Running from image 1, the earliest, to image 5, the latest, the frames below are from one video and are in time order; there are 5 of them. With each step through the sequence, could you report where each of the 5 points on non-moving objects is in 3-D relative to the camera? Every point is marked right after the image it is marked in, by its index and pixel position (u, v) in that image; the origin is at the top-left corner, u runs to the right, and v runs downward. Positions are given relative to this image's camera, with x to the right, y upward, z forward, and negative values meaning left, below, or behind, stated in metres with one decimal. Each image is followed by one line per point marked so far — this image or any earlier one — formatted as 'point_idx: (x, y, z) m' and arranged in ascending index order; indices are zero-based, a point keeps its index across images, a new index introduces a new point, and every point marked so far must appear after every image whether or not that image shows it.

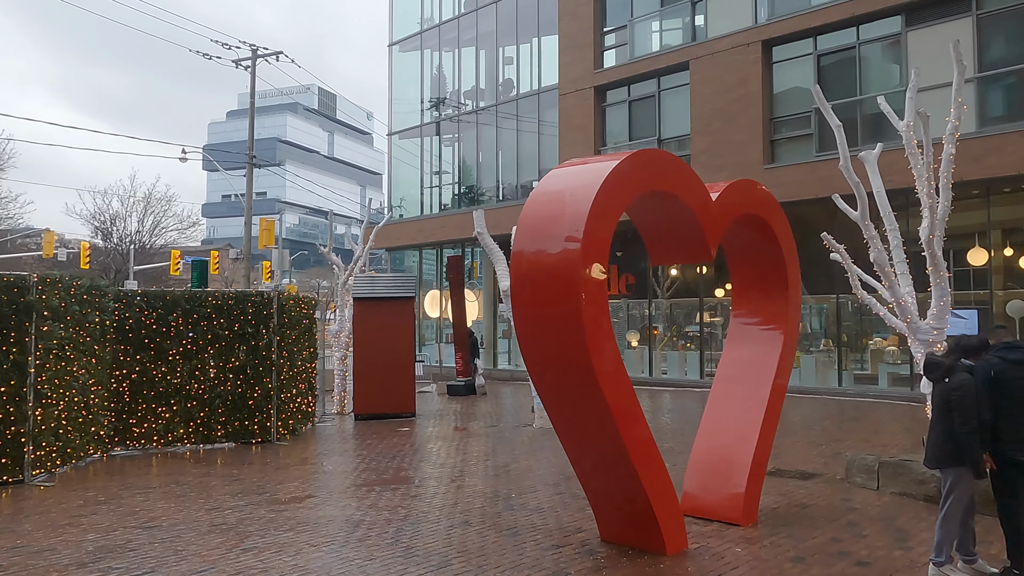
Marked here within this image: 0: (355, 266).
0: (-3.4, +0.5, +16.2) m
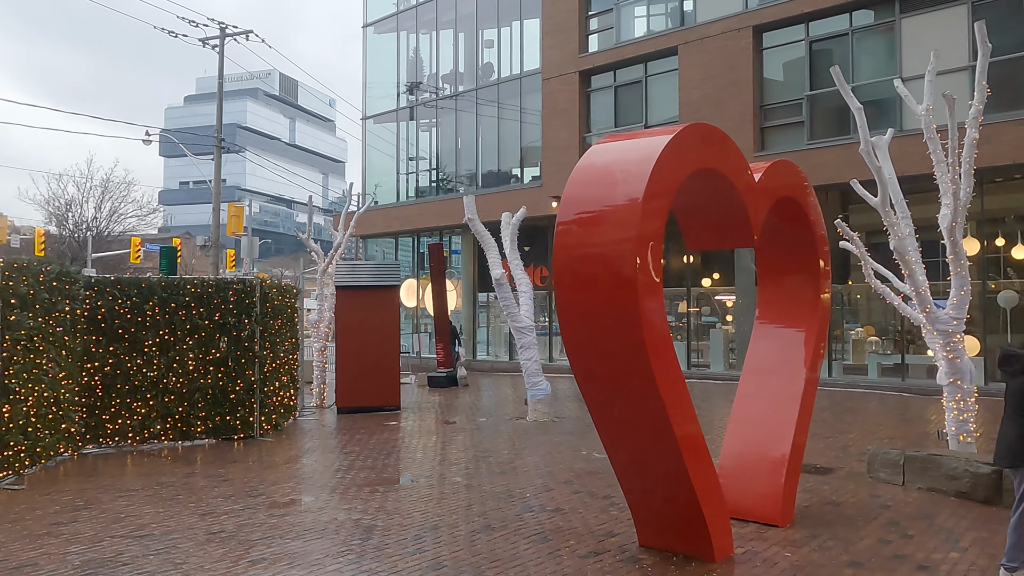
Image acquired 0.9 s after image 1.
0: (-3.7, +0.7, +15.6) m
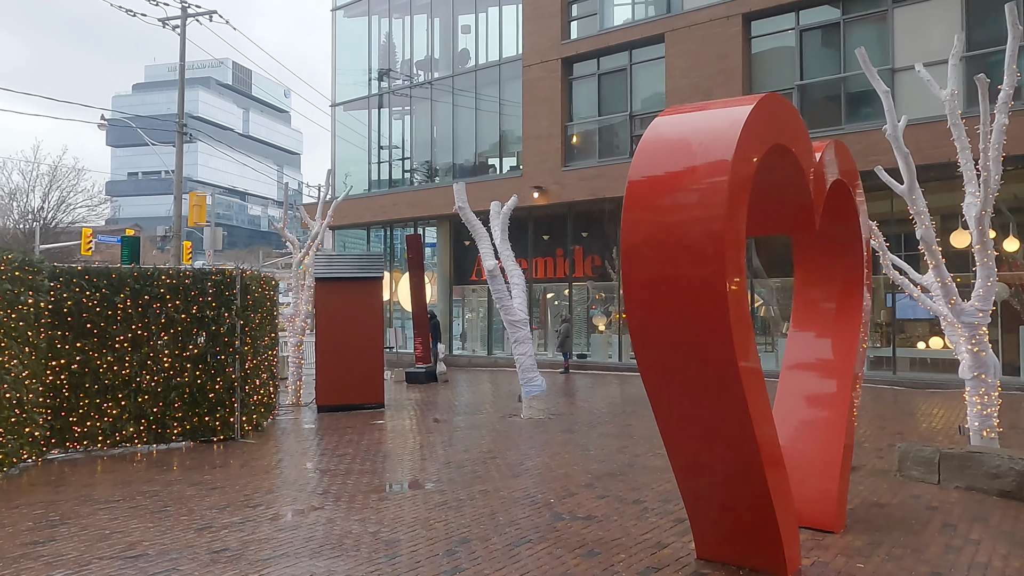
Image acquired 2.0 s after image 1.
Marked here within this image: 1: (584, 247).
0: (-4.0, +0.9, +14.9) m
1: (+1.9, +1.1, +19.3) m
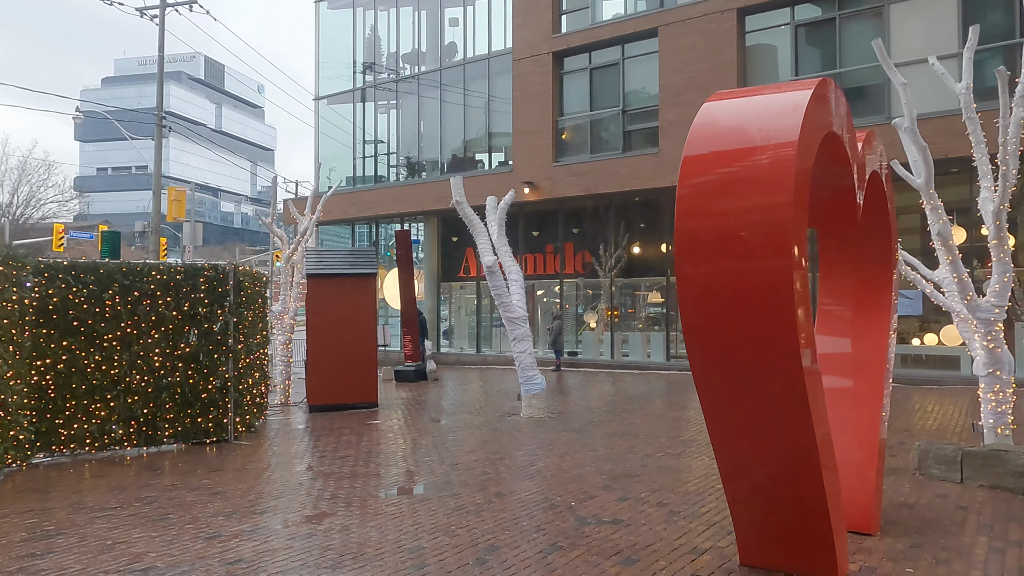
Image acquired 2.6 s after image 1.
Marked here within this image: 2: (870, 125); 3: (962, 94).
0: (-4.1, +0.9, +14.5) m
1: (+1.6, +1.2, +19.1) m
2: (+6.7, +3.0, +13.9) m
3: (+4.7, +2.0, +7.7) m
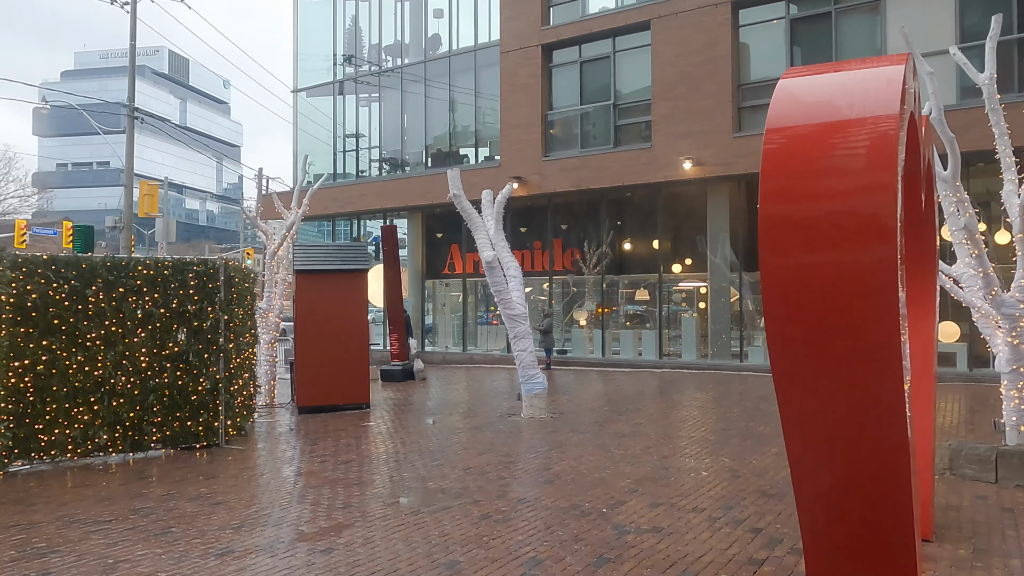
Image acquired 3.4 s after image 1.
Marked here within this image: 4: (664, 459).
0: (-4.2, +1.0, +14.0) m
1: (+1.3, +1.2, +18.8) m
2: (+6.6, +3.1, +13.8) m
3: (+4.8, +2.1, +7.6) m
4: (+1.6, -1.8, +8.0) m
